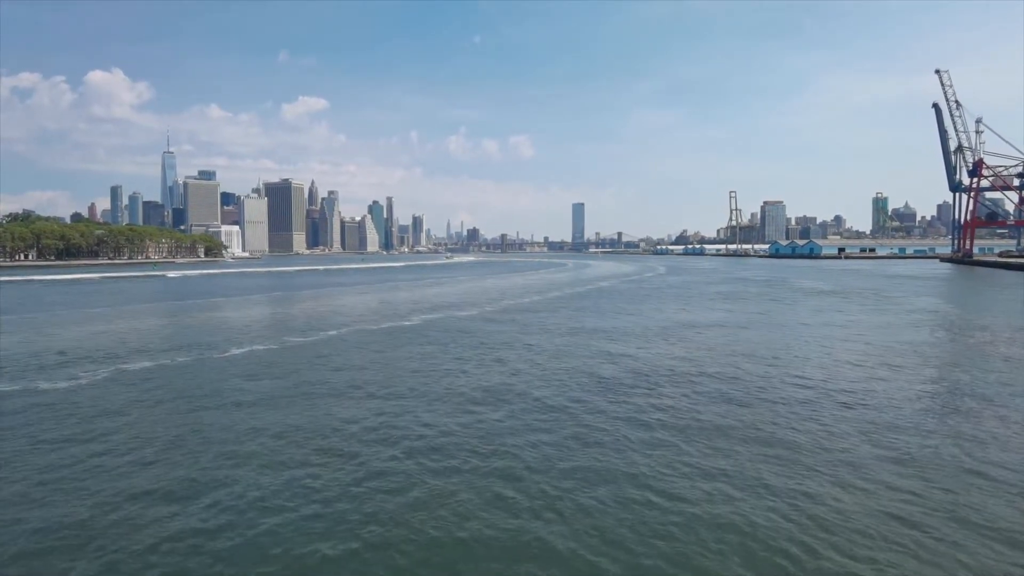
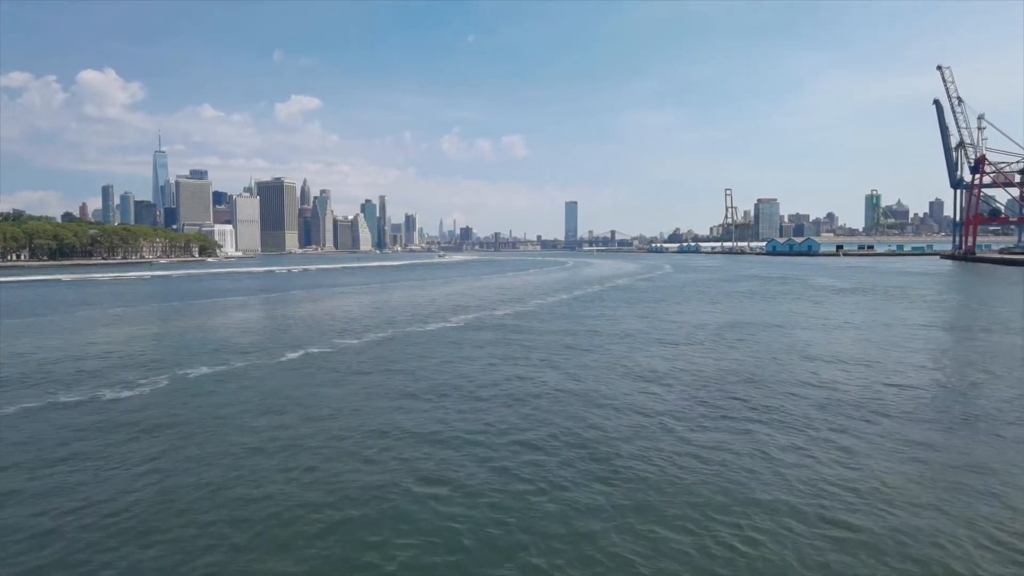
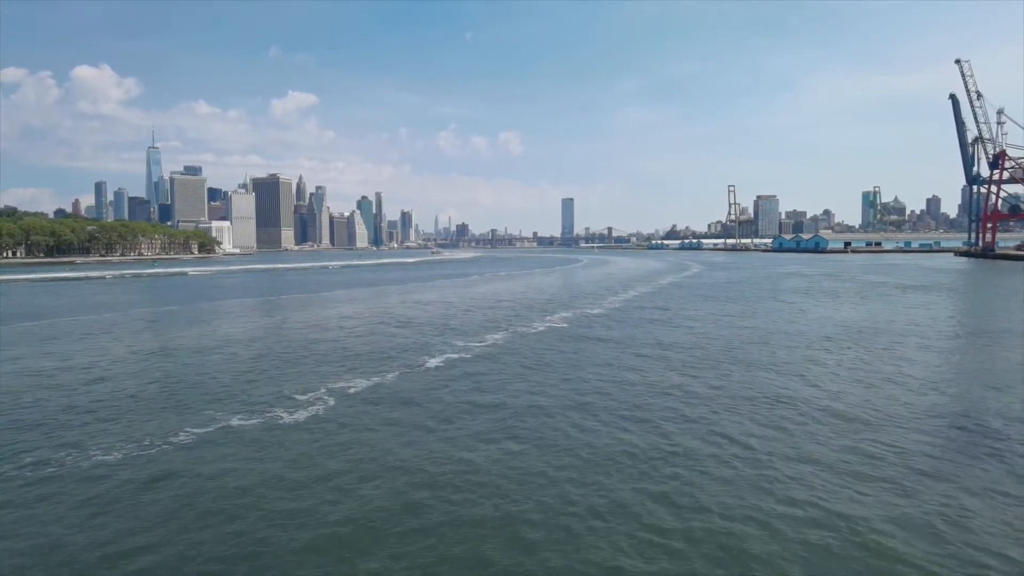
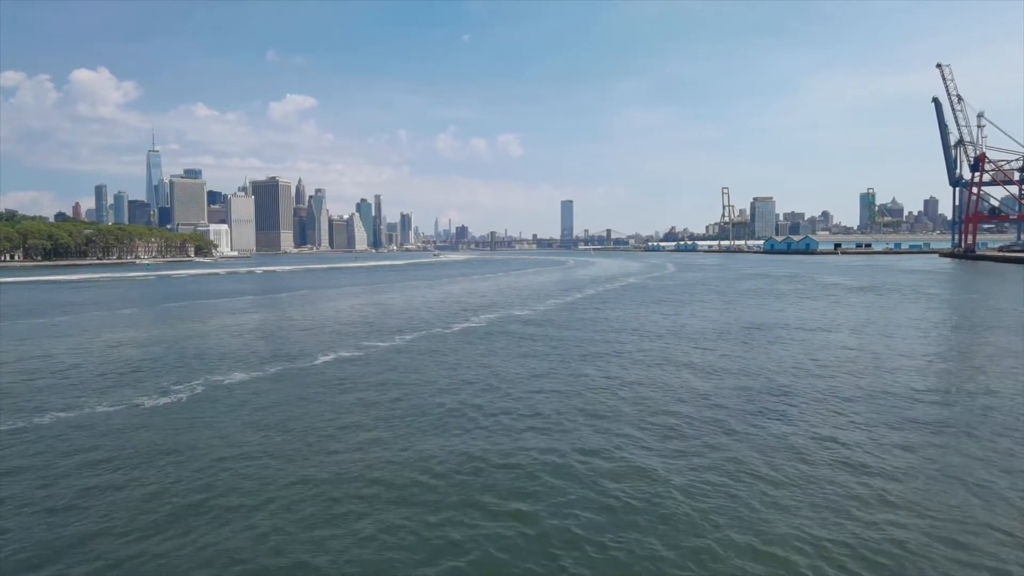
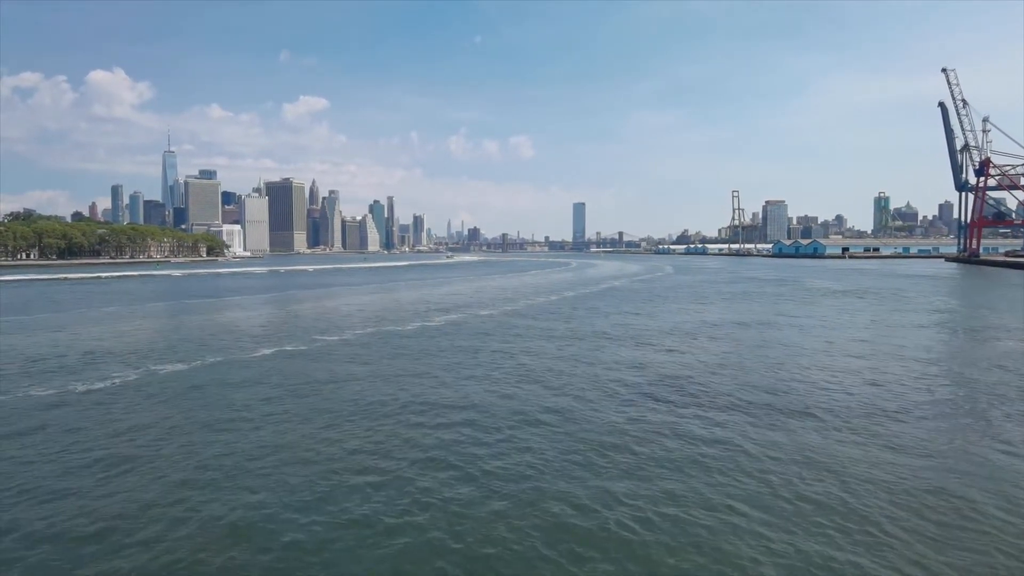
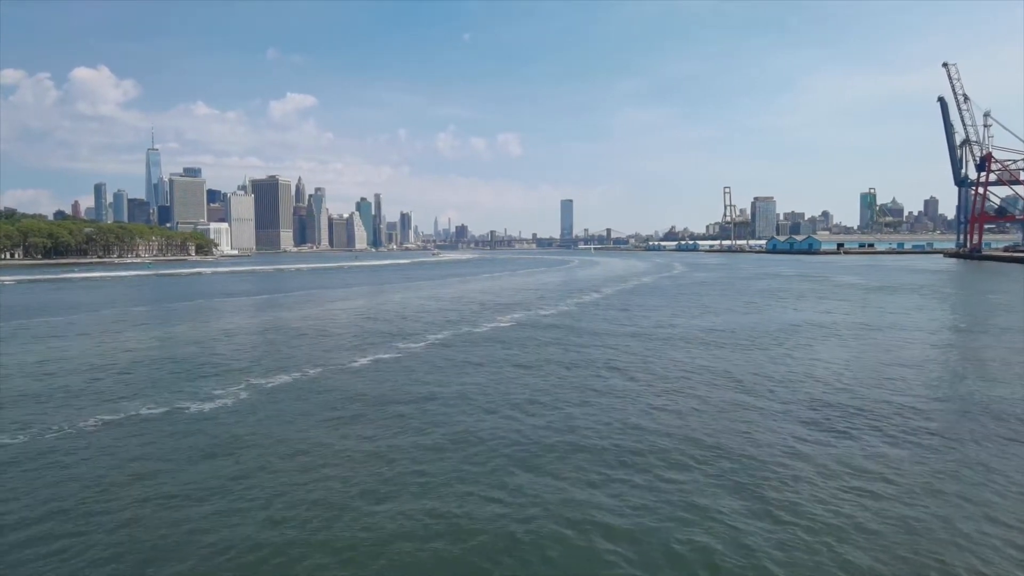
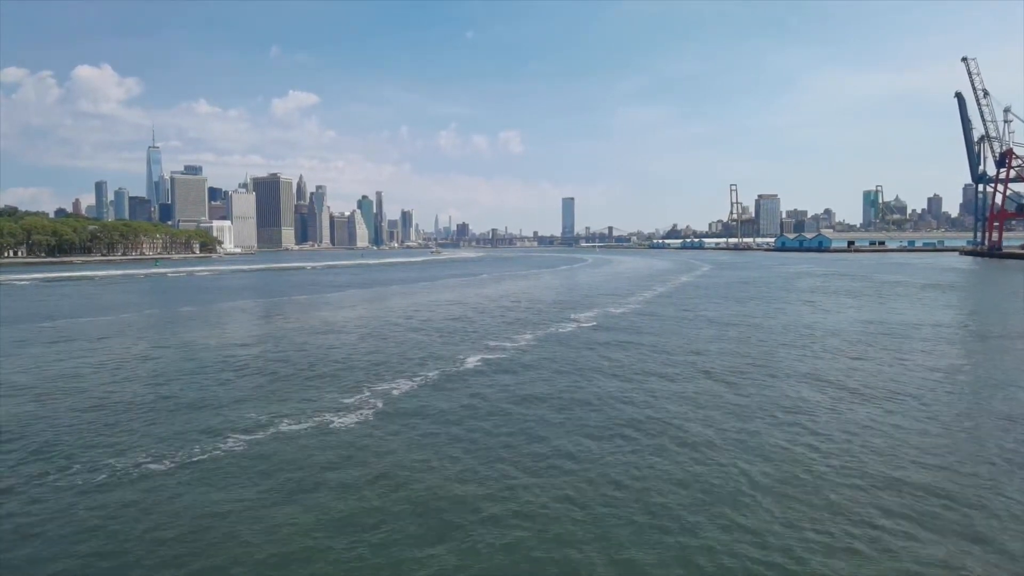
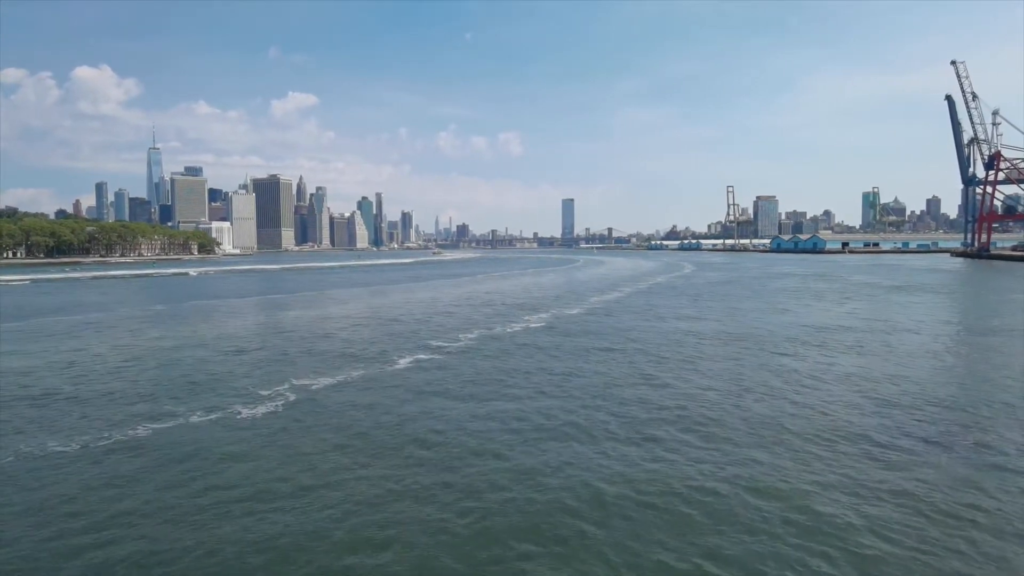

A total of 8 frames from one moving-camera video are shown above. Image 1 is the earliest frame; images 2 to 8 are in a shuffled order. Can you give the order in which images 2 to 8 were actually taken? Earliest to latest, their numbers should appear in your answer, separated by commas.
5, 2, 4, 6, 8, 3, 7
